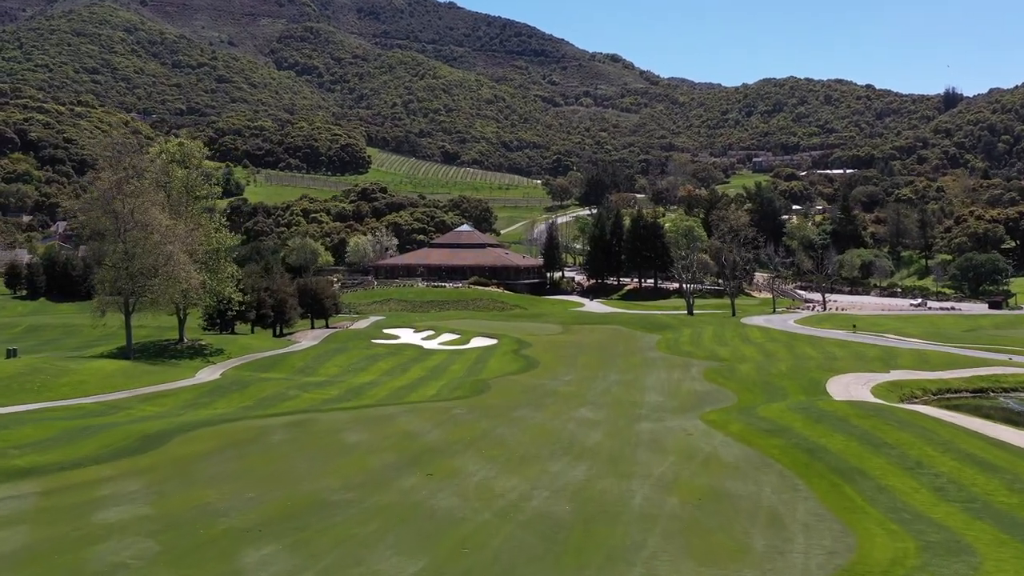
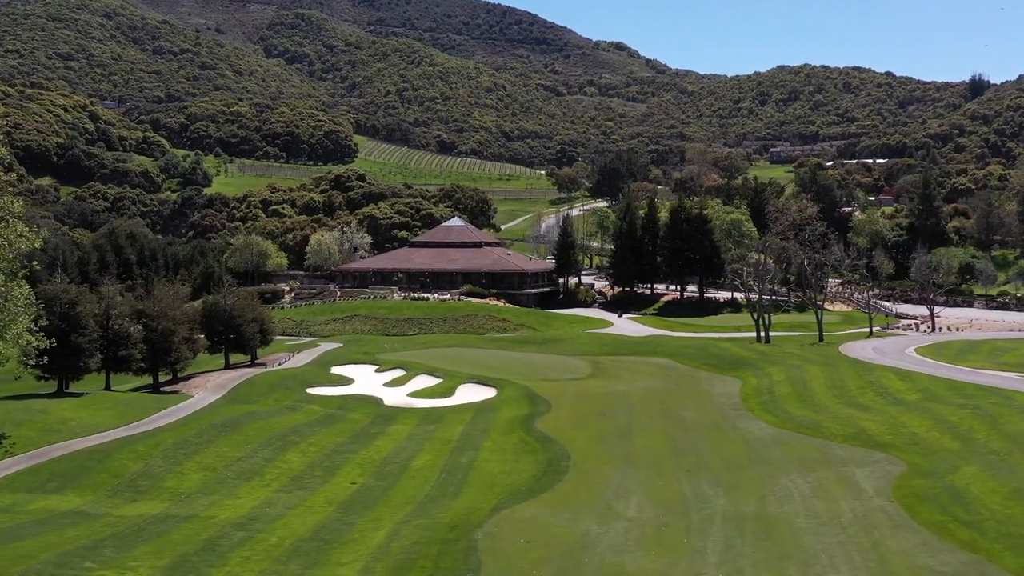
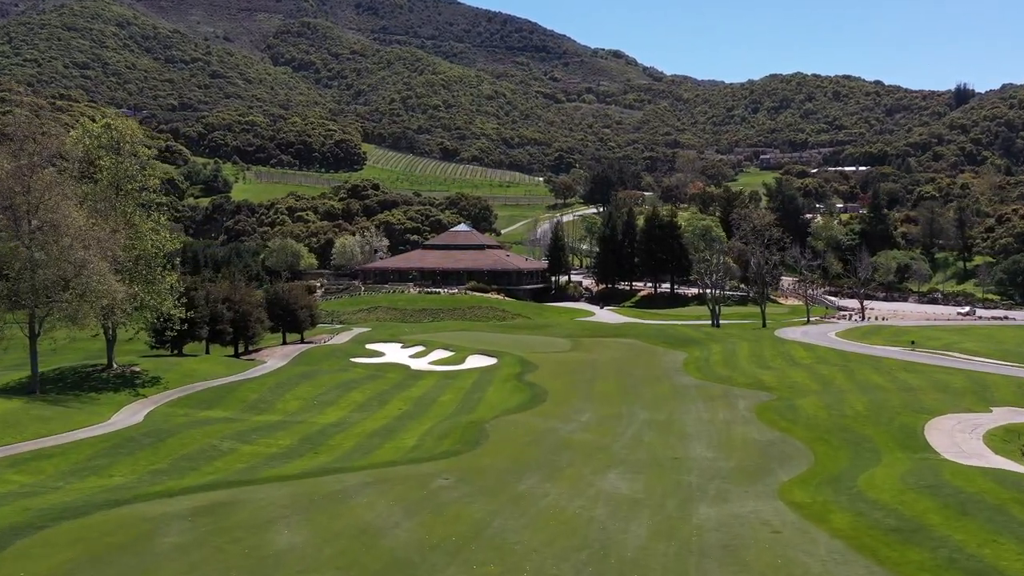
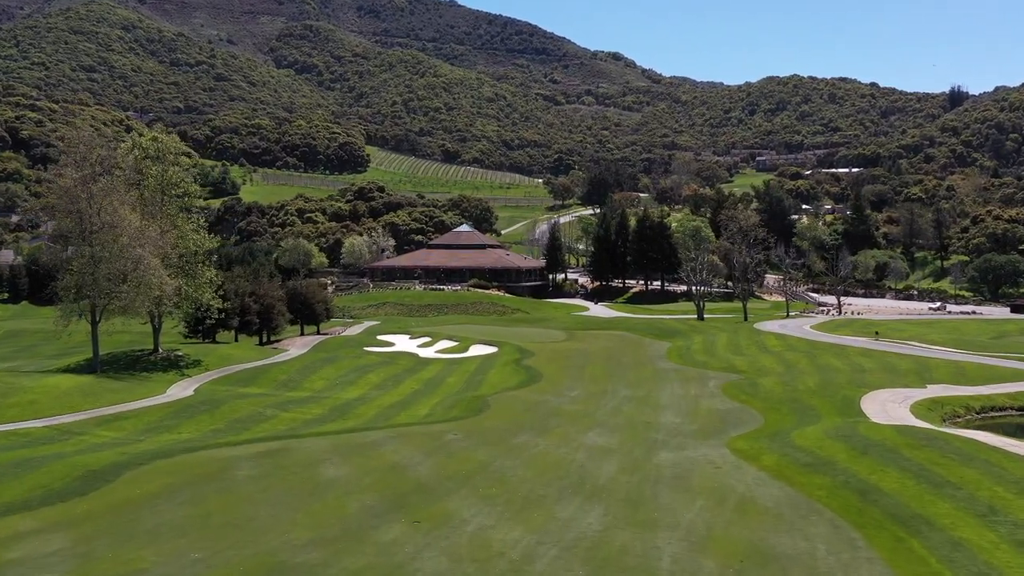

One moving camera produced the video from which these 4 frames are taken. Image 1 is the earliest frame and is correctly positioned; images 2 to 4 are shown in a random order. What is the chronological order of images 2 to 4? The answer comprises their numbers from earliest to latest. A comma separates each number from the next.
4, 3, 2
